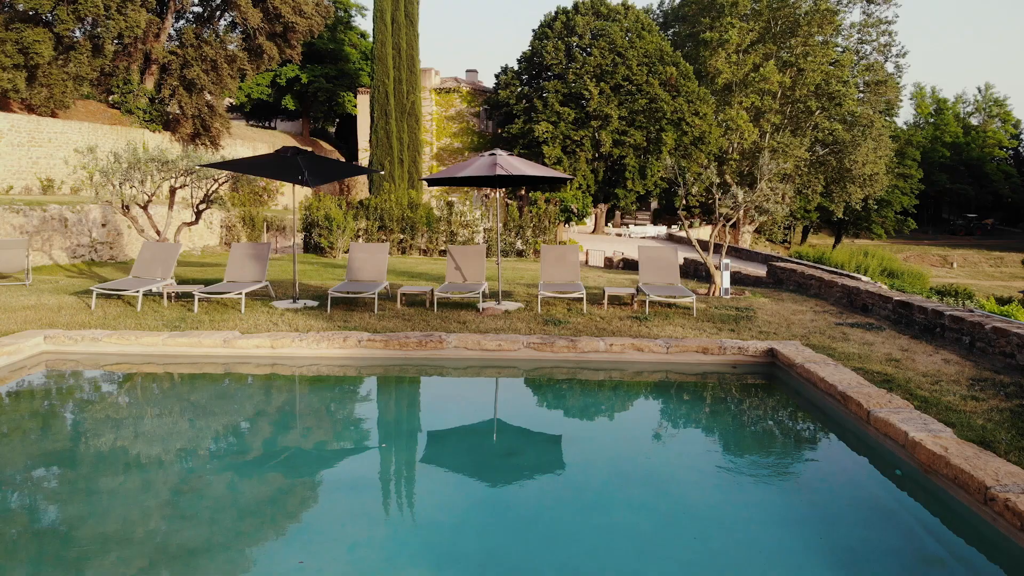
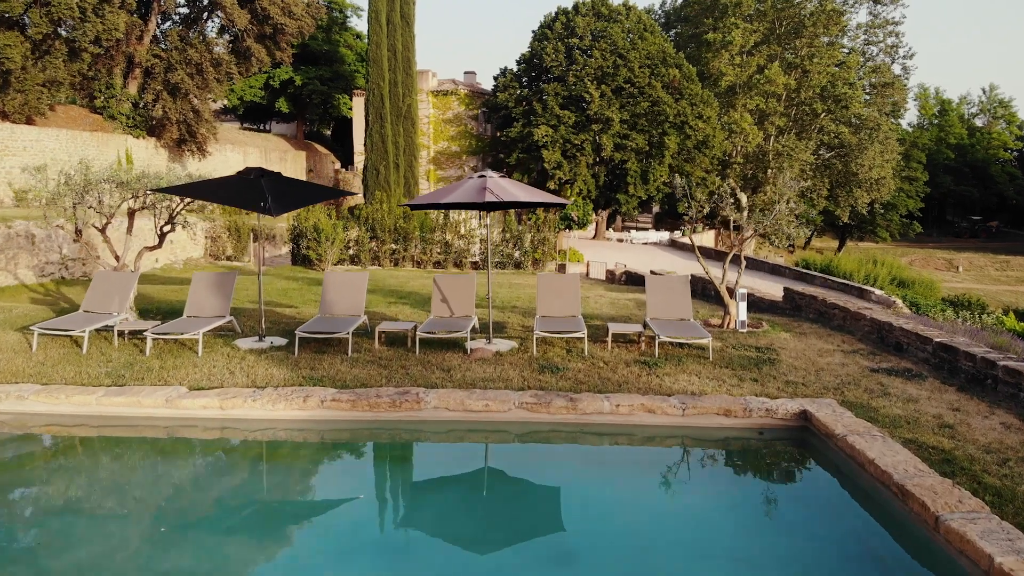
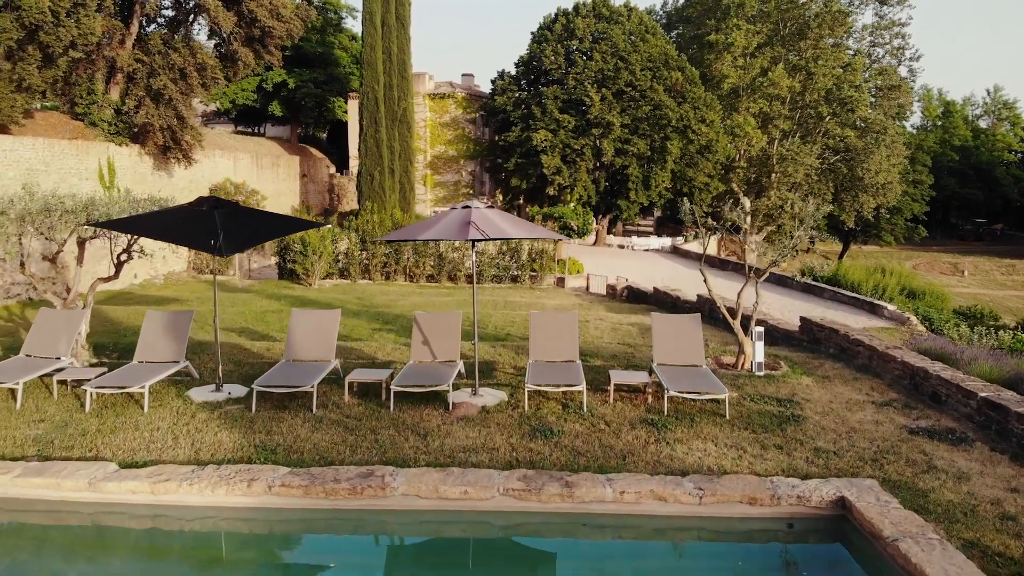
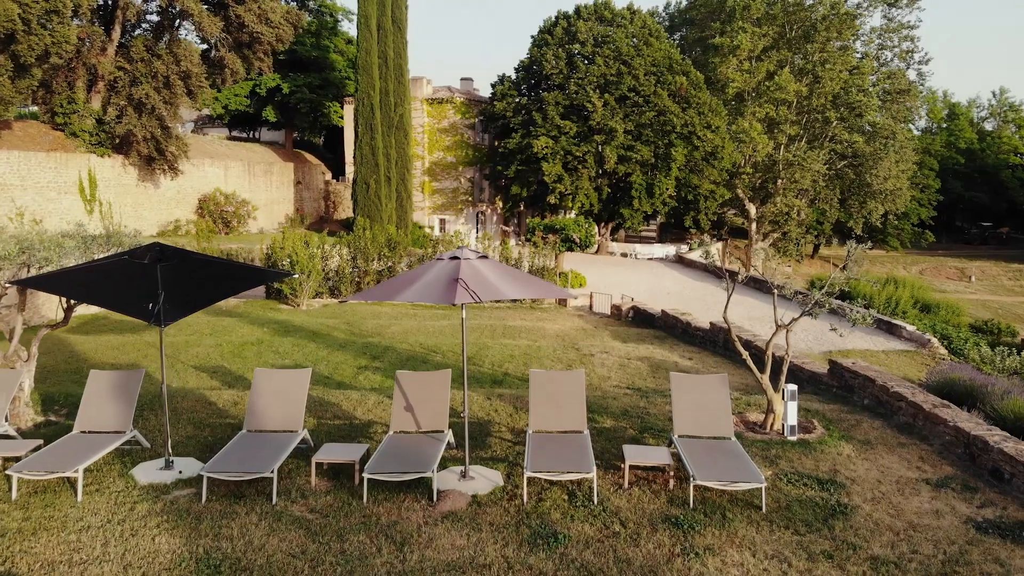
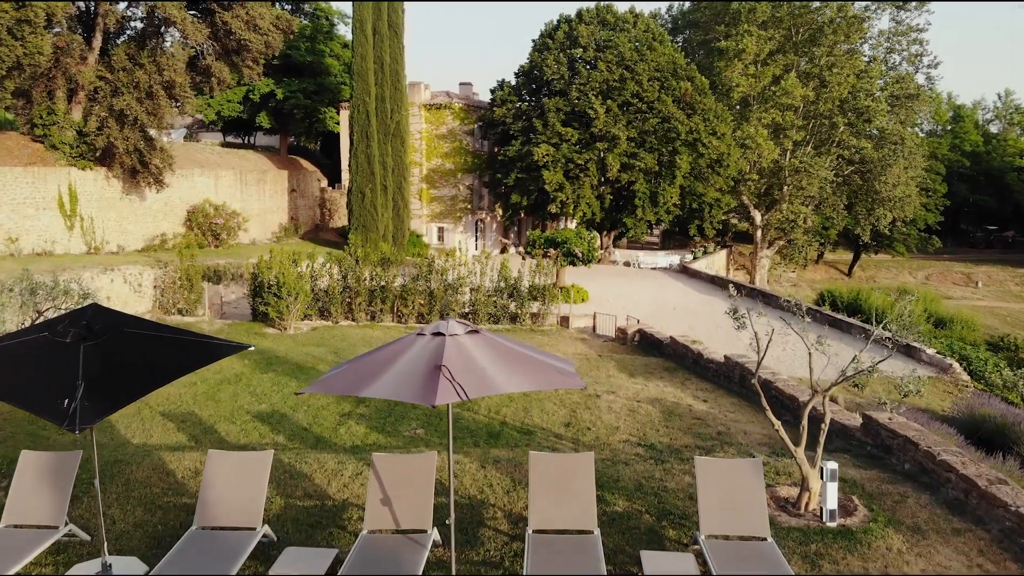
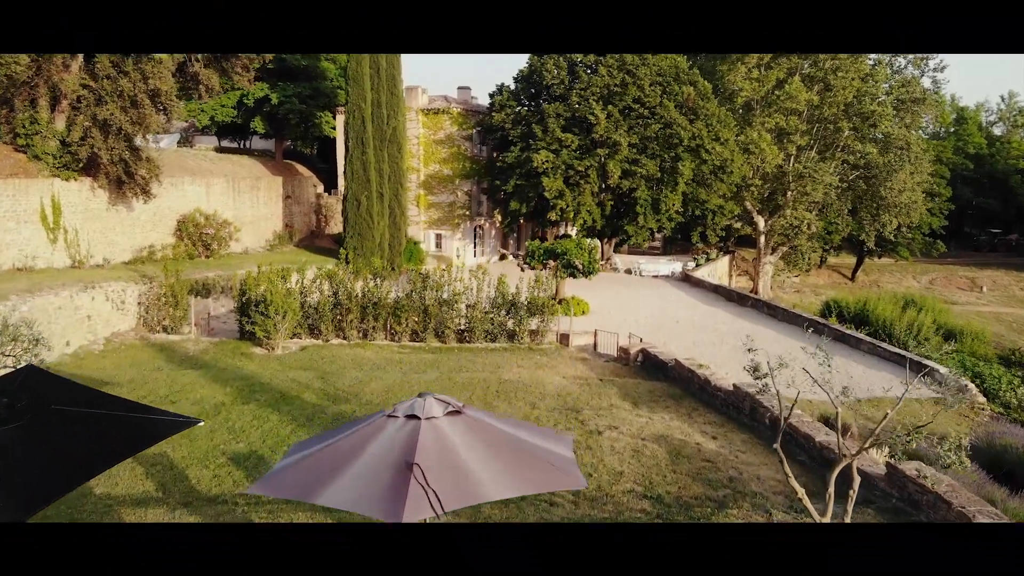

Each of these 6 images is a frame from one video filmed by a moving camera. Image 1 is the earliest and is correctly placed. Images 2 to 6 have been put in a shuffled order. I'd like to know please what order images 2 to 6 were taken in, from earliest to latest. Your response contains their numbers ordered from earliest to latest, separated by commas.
2, 3, 4, 5, 6
